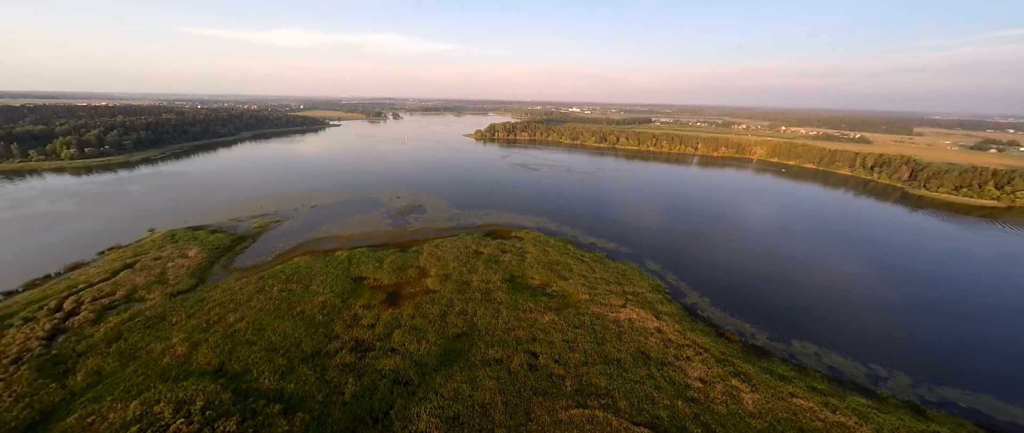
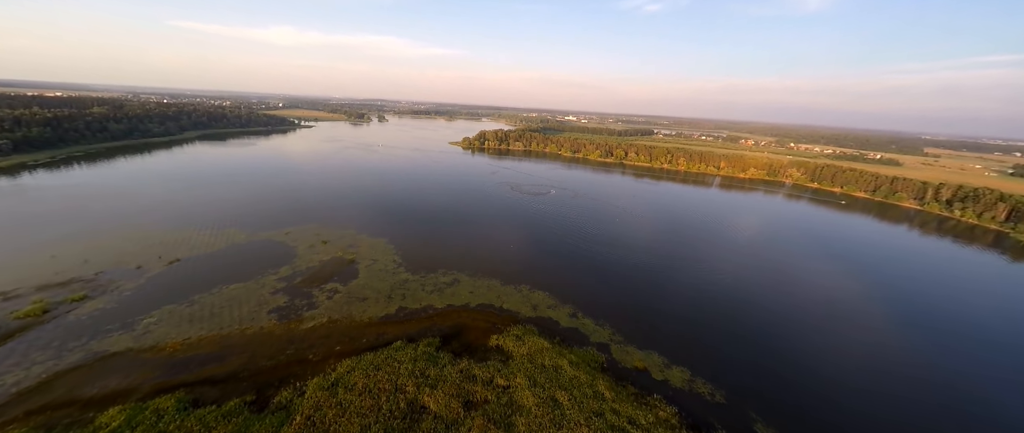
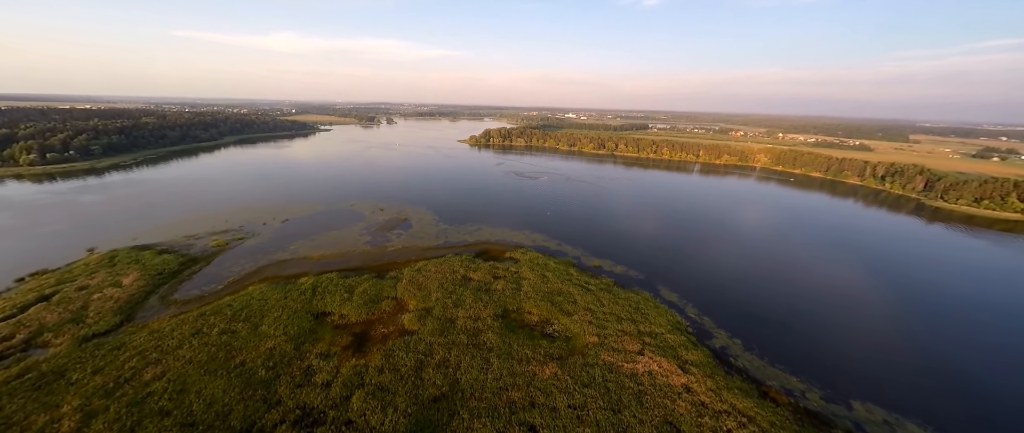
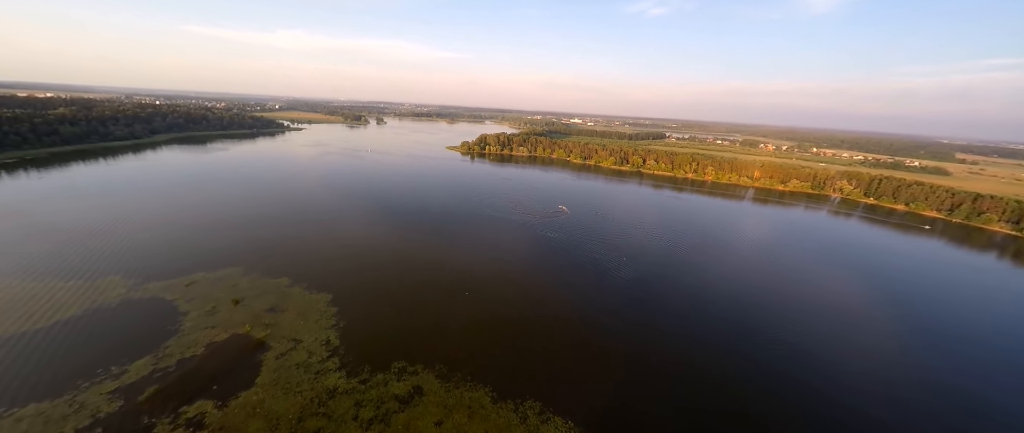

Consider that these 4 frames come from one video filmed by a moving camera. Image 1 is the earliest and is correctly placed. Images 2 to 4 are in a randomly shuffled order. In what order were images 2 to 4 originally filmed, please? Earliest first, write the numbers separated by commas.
3, 2, 4
